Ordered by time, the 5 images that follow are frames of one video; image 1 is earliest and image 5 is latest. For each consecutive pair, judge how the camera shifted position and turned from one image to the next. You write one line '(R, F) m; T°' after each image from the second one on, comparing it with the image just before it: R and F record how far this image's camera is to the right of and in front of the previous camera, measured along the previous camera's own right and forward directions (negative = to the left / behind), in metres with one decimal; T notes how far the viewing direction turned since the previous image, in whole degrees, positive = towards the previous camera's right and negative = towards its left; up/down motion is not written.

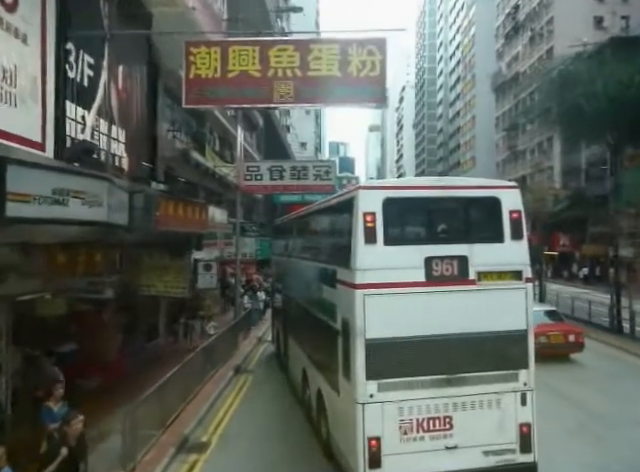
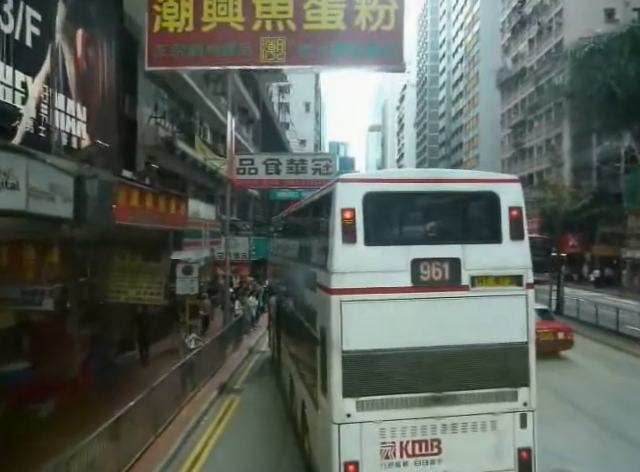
(+0.3, +0.7) m; -1°
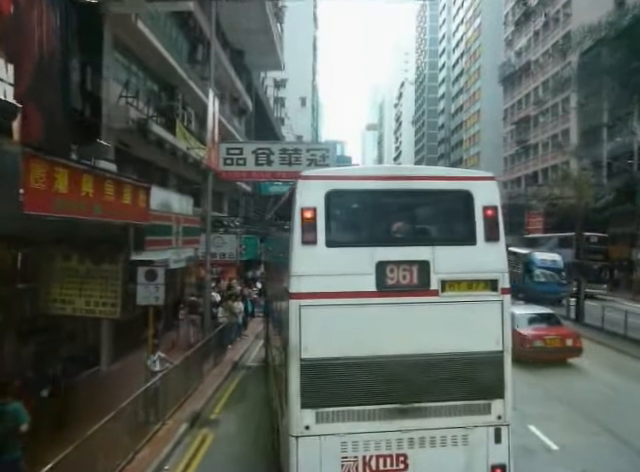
(+0.5, +0.3) m; -2°
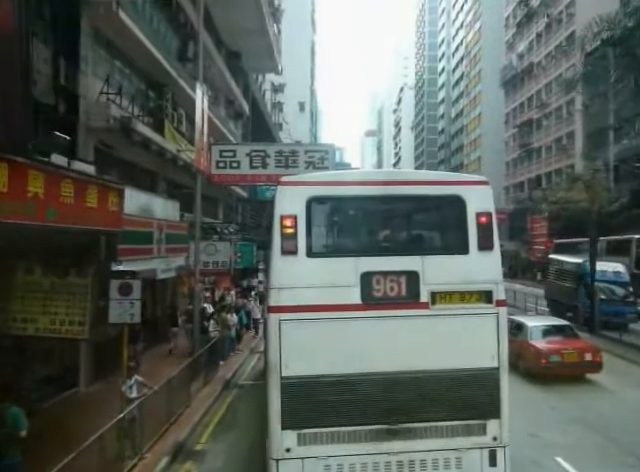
(+0.2, +0.3) m; -1°
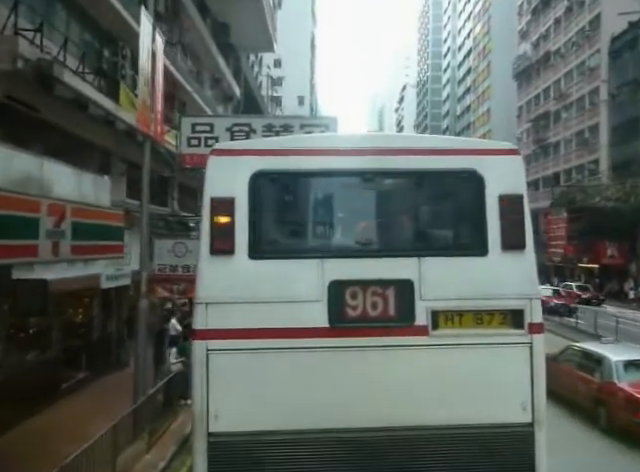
(+0.3, +1.5) m; -1°
